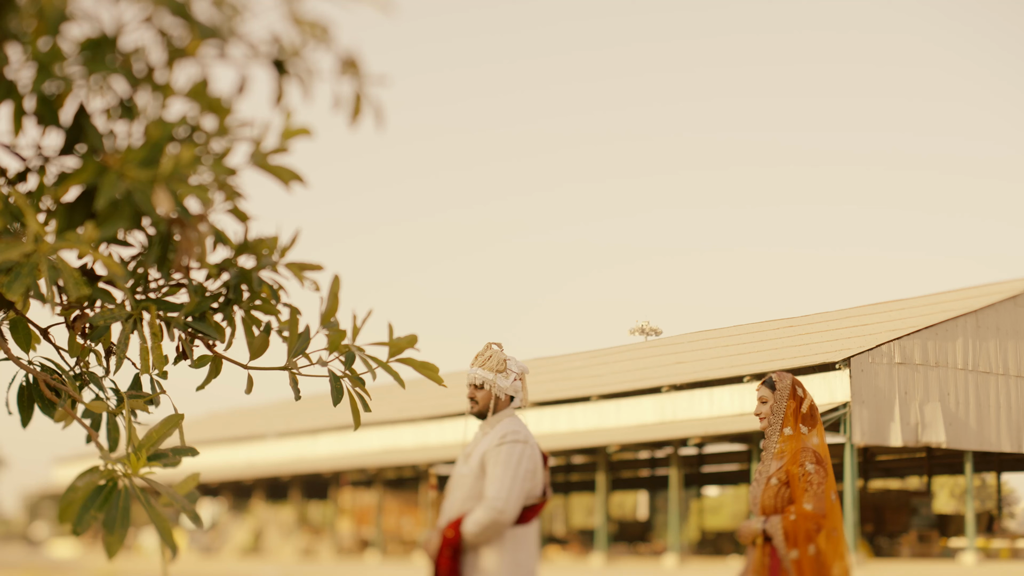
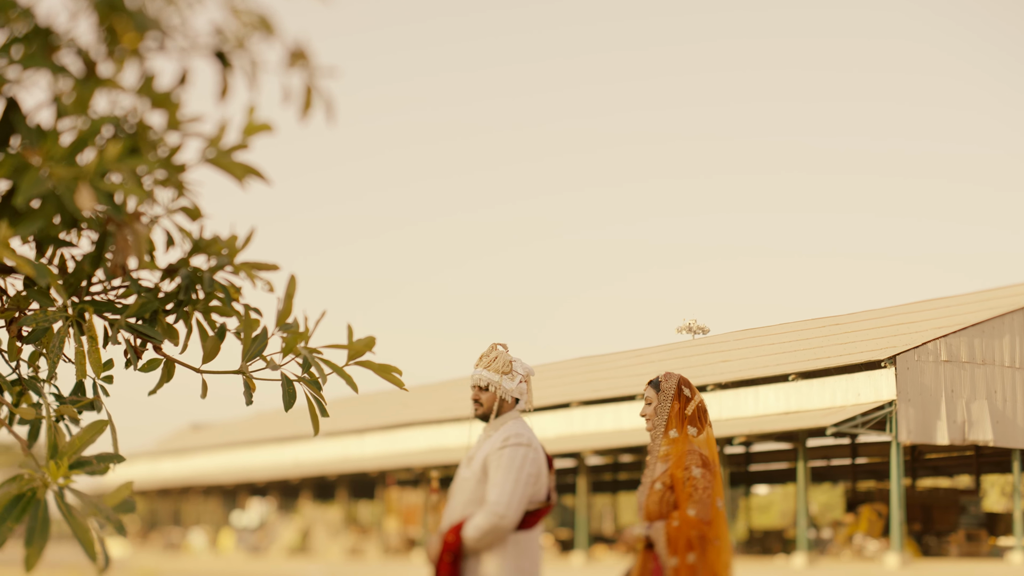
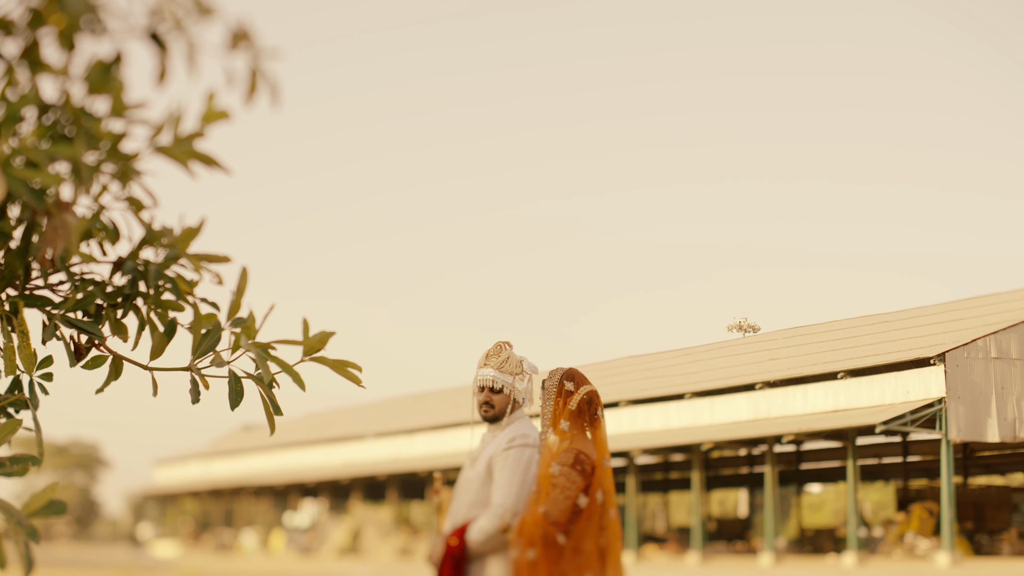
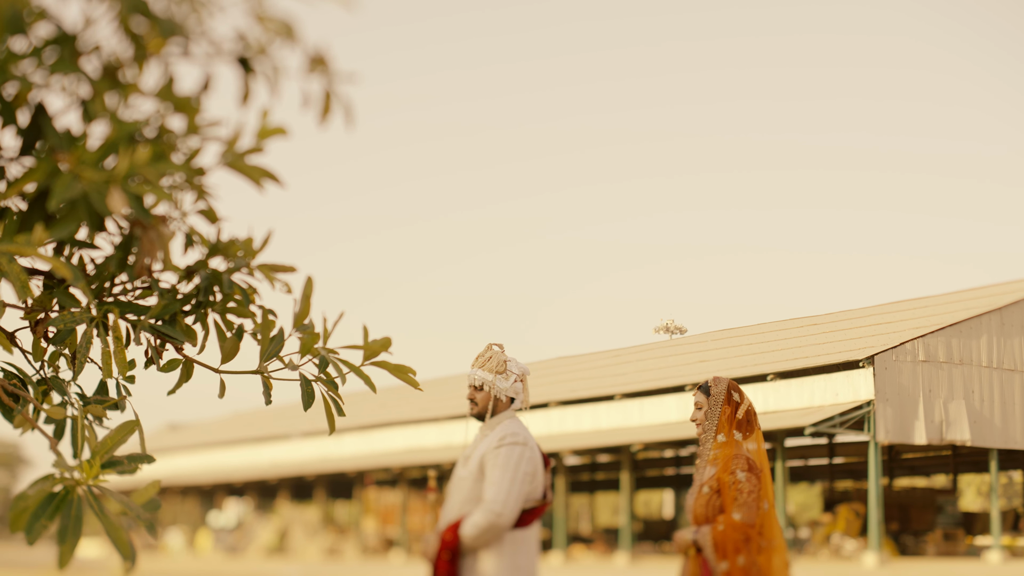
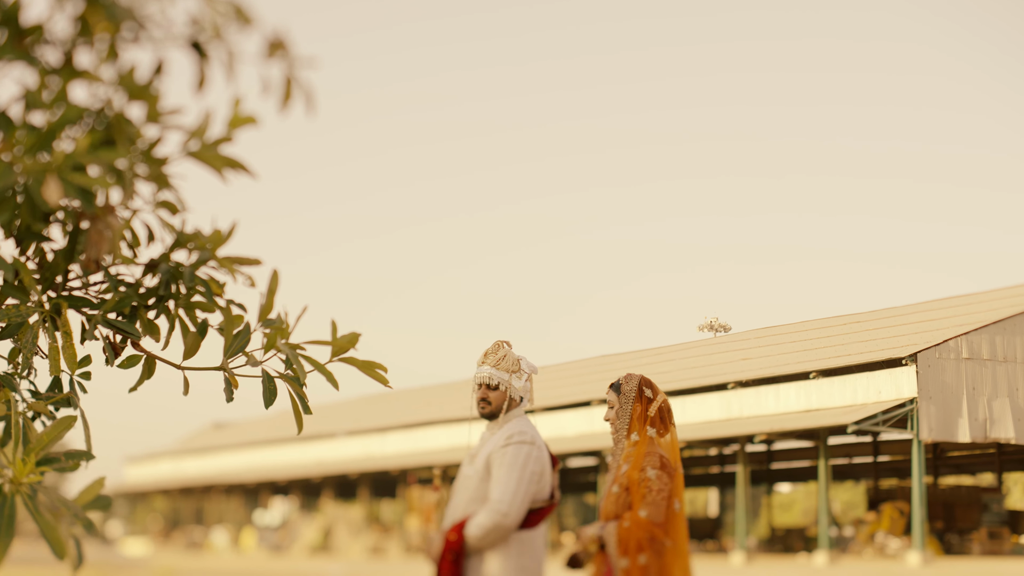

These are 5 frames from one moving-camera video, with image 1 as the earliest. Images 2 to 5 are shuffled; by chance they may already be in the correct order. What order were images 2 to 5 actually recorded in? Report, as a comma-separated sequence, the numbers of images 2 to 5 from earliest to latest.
4, 2, 5, 3
